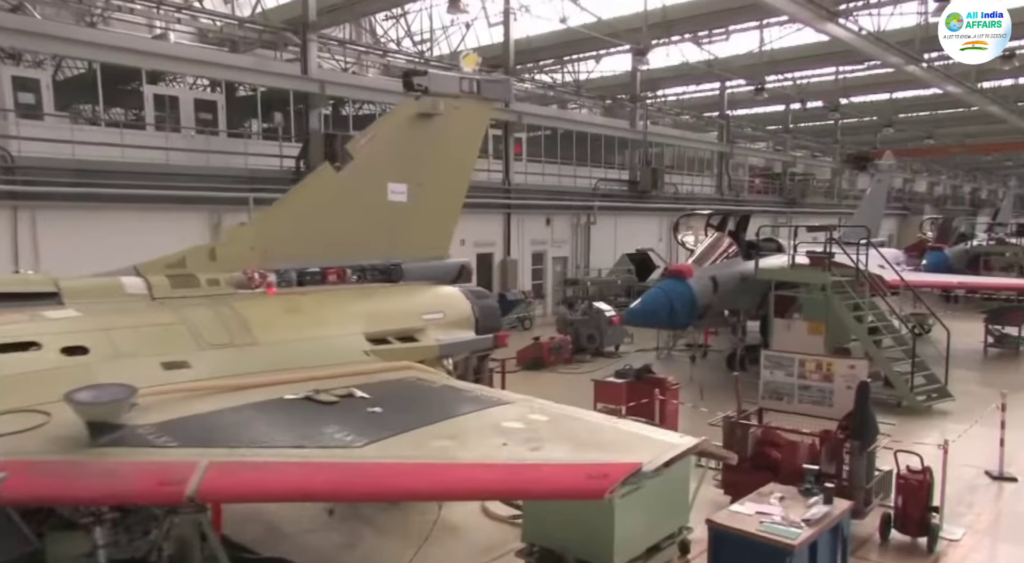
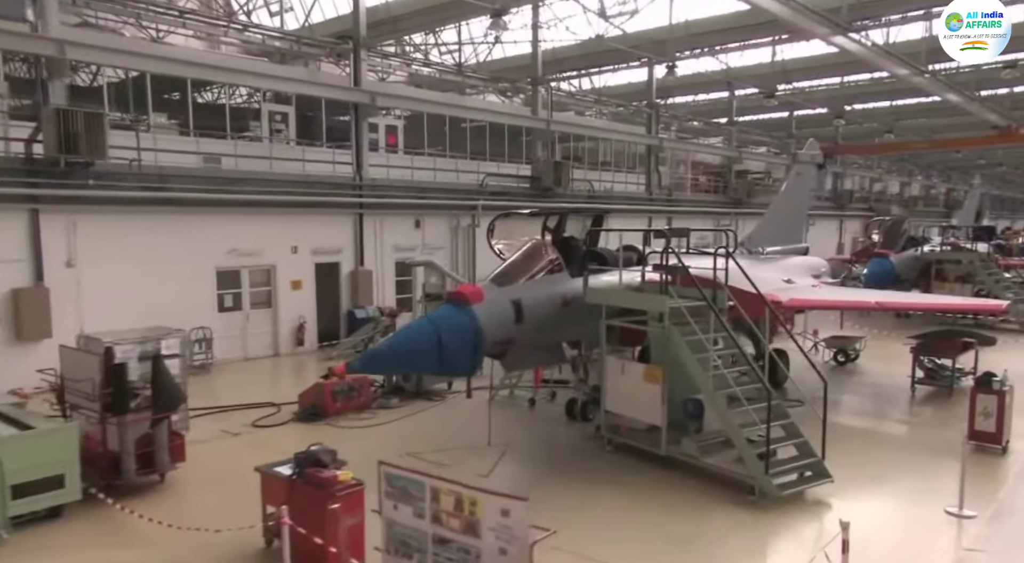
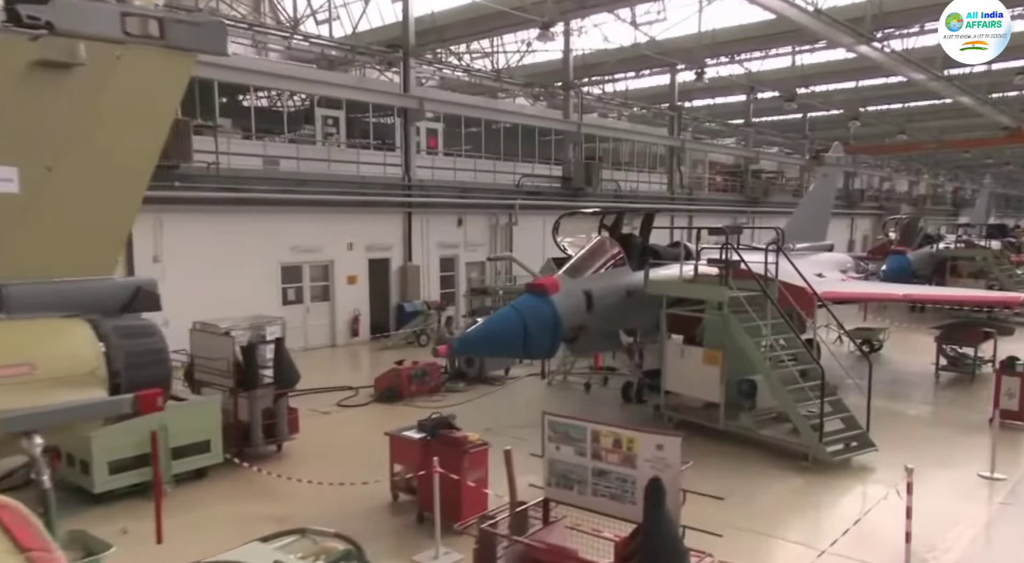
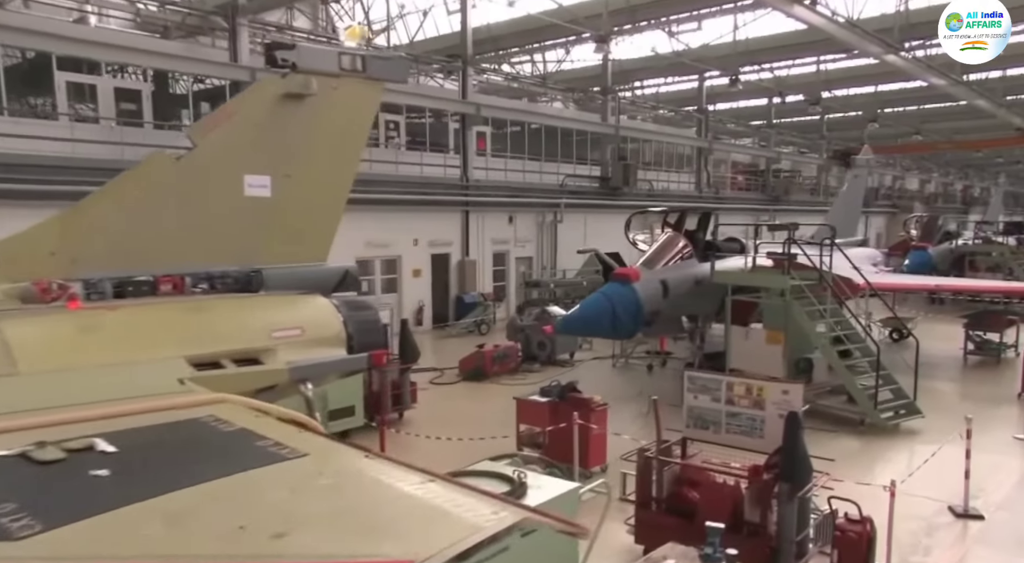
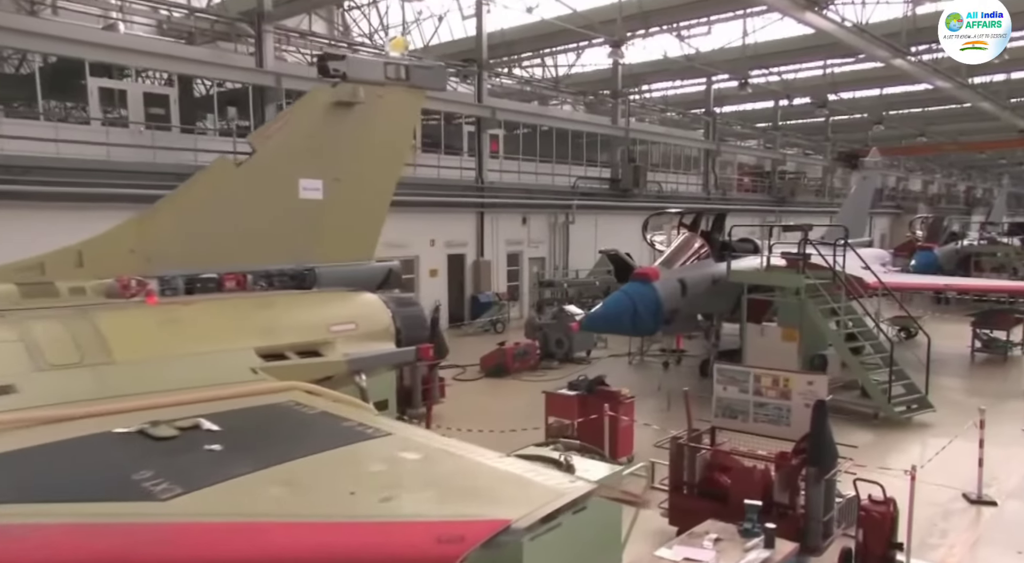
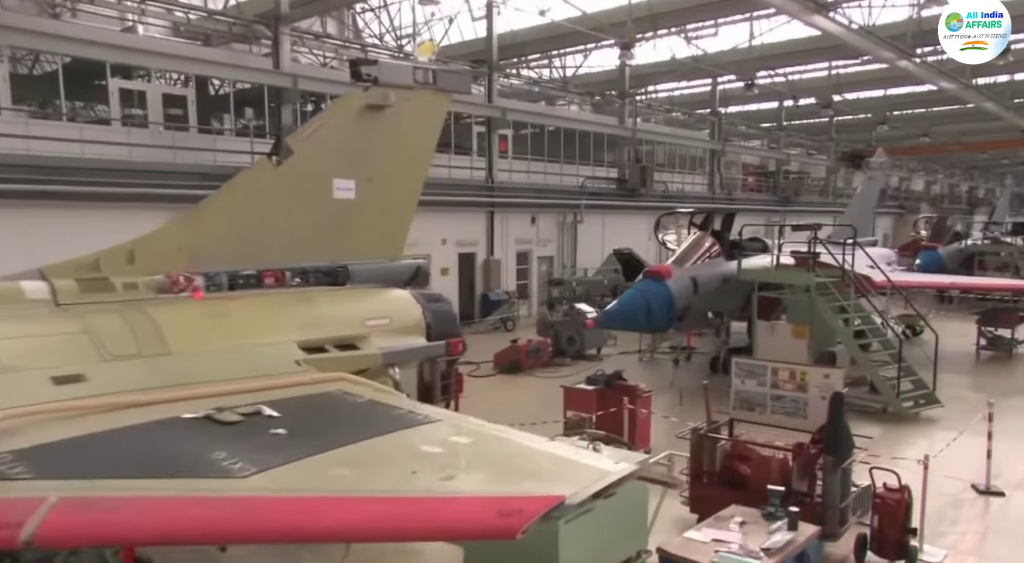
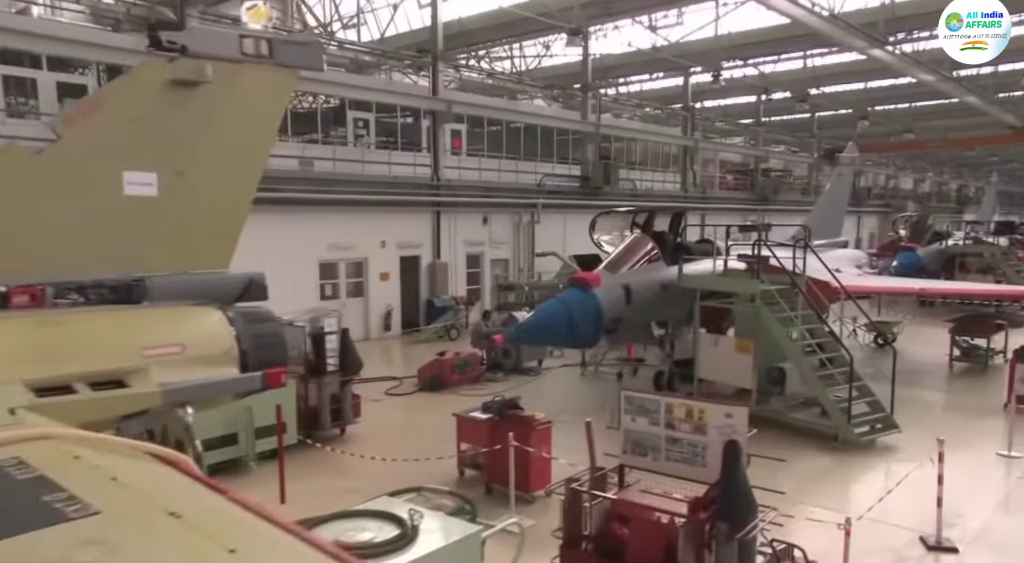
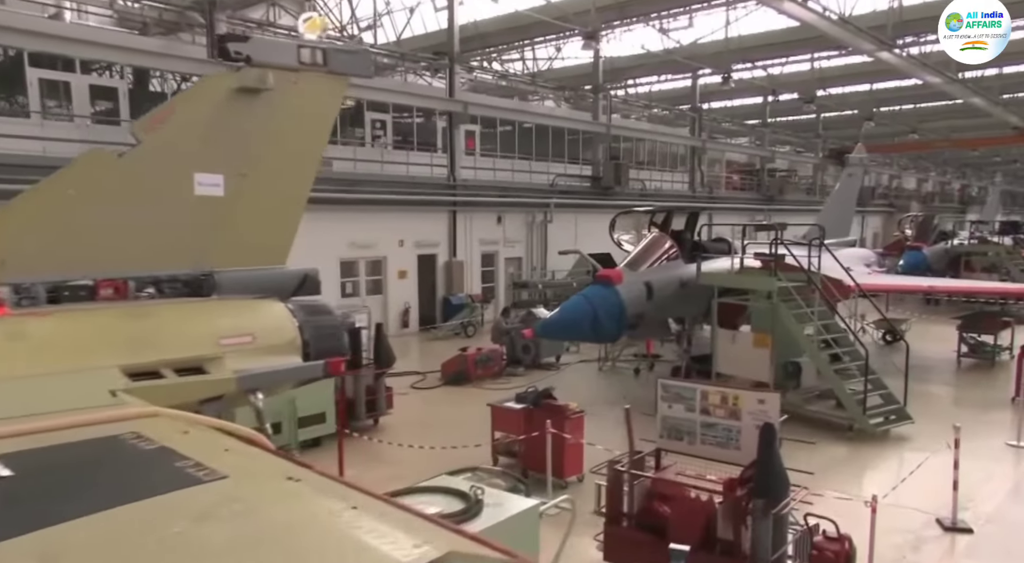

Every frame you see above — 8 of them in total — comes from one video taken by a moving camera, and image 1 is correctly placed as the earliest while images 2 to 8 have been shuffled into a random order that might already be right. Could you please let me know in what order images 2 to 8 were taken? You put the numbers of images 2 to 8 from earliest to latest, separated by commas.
6, 5, 4, 8, 7, 3, 2
